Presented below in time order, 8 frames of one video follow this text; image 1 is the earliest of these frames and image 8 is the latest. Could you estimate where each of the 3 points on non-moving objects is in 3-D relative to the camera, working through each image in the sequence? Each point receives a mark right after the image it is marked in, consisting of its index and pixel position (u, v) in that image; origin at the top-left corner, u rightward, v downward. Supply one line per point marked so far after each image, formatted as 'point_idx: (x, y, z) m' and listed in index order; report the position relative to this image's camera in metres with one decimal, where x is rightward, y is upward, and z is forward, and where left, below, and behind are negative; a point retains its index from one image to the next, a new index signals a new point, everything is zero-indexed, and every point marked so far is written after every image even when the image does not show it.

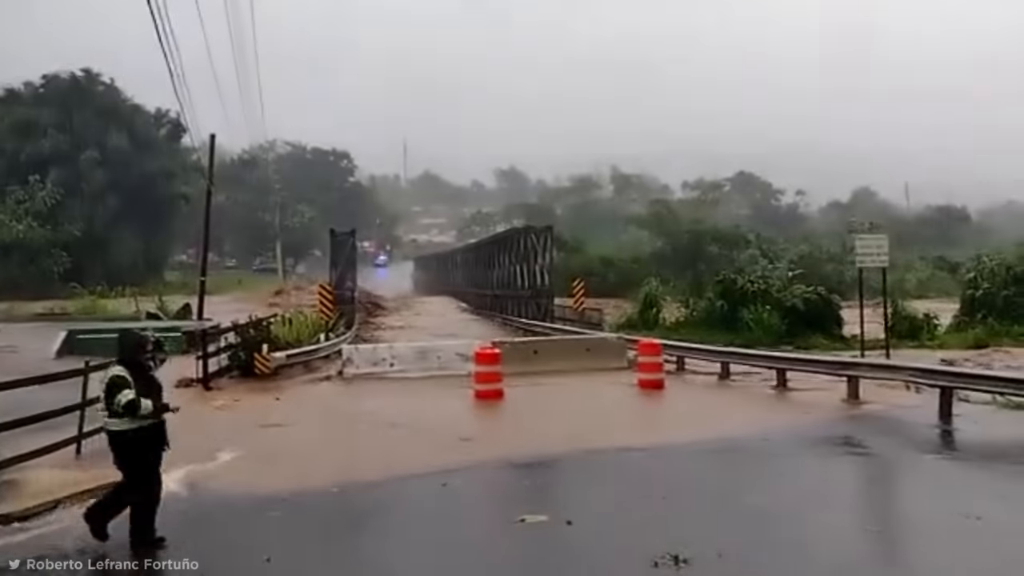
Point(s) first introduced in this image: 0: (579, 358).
0: (+1.4, -1.4, +17.9) m
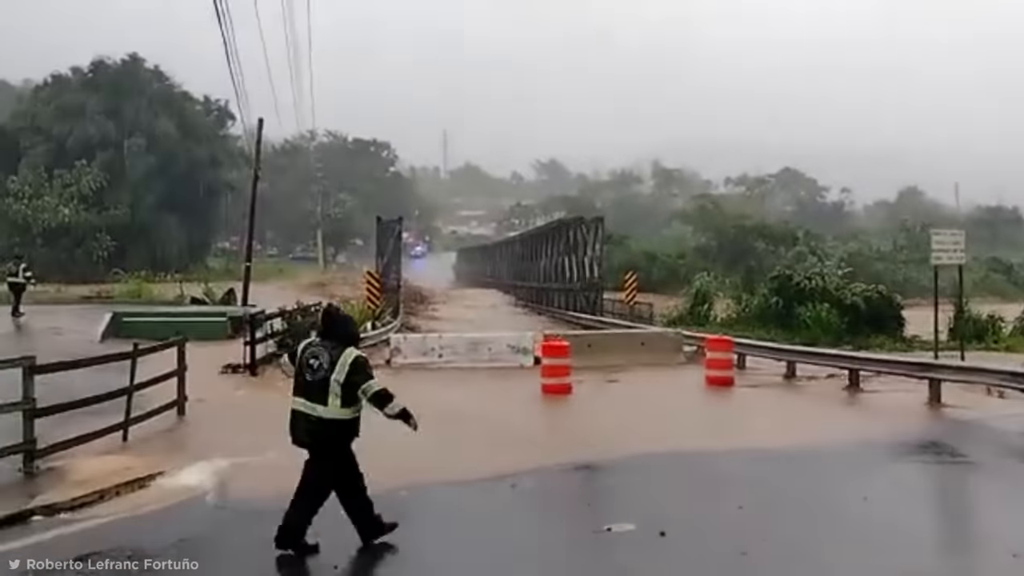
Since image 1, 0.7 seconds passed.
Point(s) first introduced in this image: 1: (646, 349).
0: (+2.4, -1.3, +18.0) m
1: (+2.7, -1.2, +17.9) m
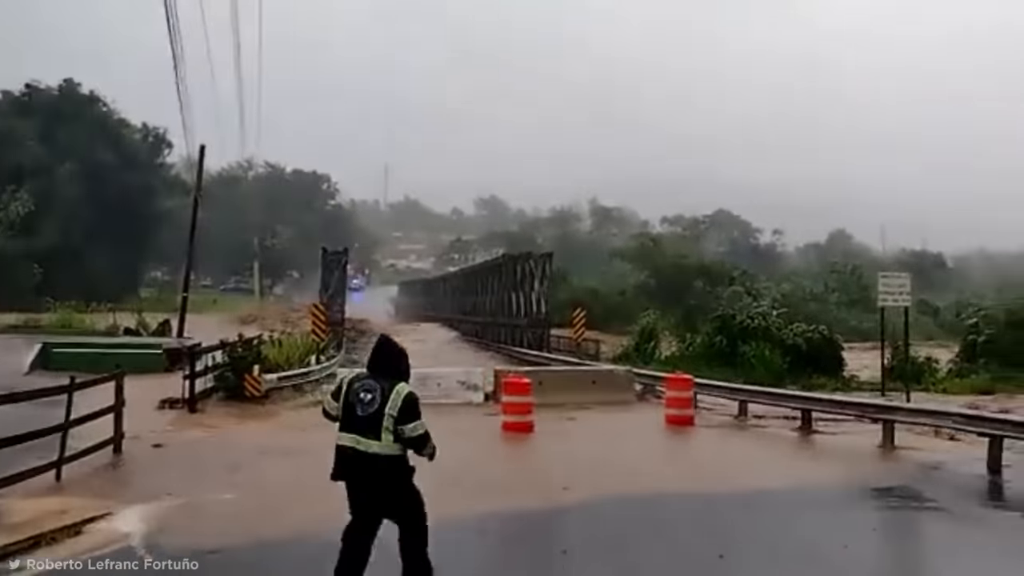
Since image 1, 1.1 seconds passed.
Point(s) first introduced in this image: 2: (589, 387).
0: (+1.5, -2.1, +18.4) m
1: (+1.7, -2.0, +18.3) m
2: (+1.6, -2.0, +18.3) m
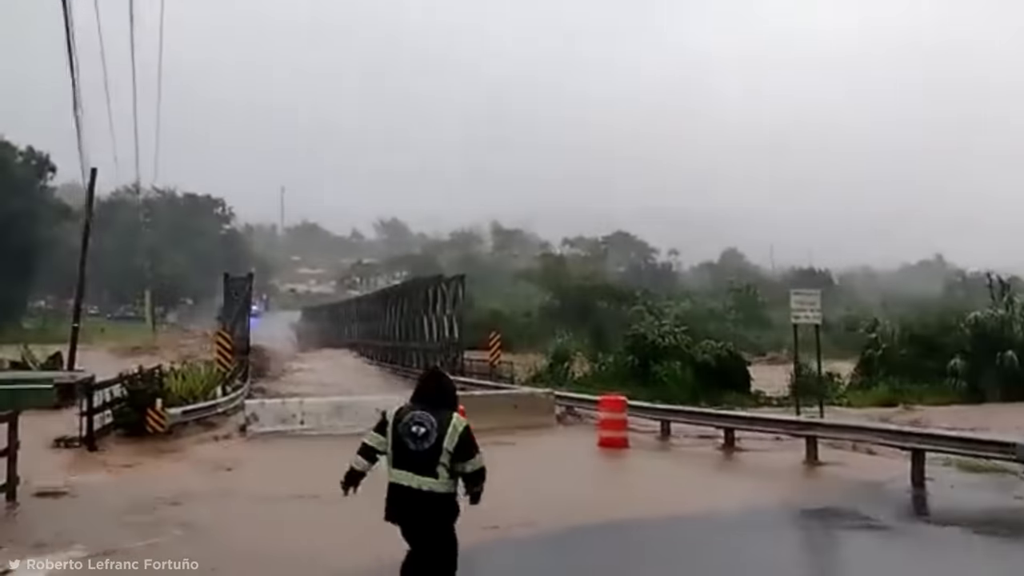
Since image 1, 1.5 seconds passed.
0: (-0.1, -2.6, +18.7) m
1: (+0.1, -2.5, +18.7) m
2: (0.0, -2.5, +18.7) m
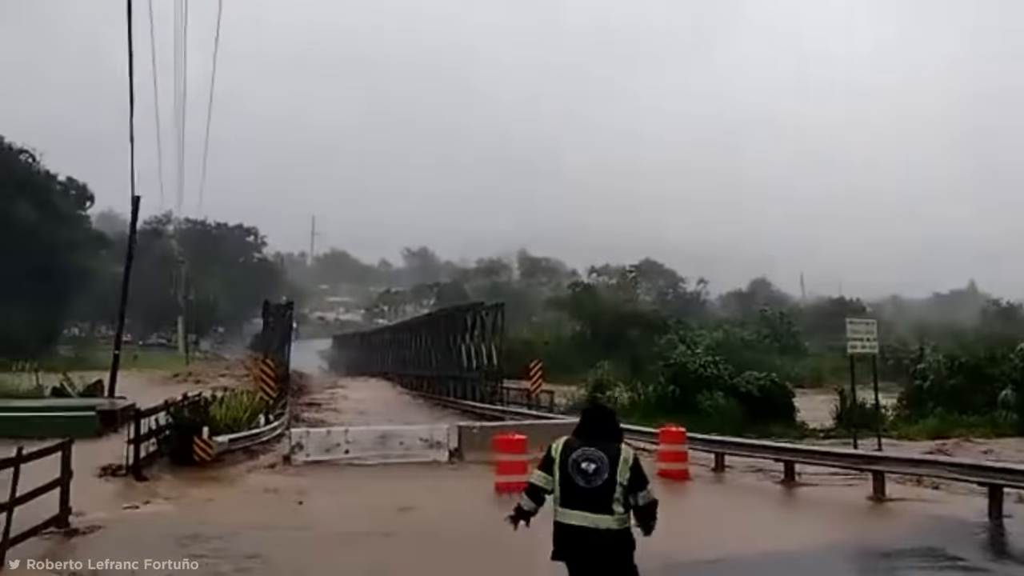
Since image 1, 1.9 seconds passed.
0: (+0.9, -3.3, +19.1) m
1: (+1.1, -3.2, +19.1) m
2: (+0.9, -3.2, +19.0) m
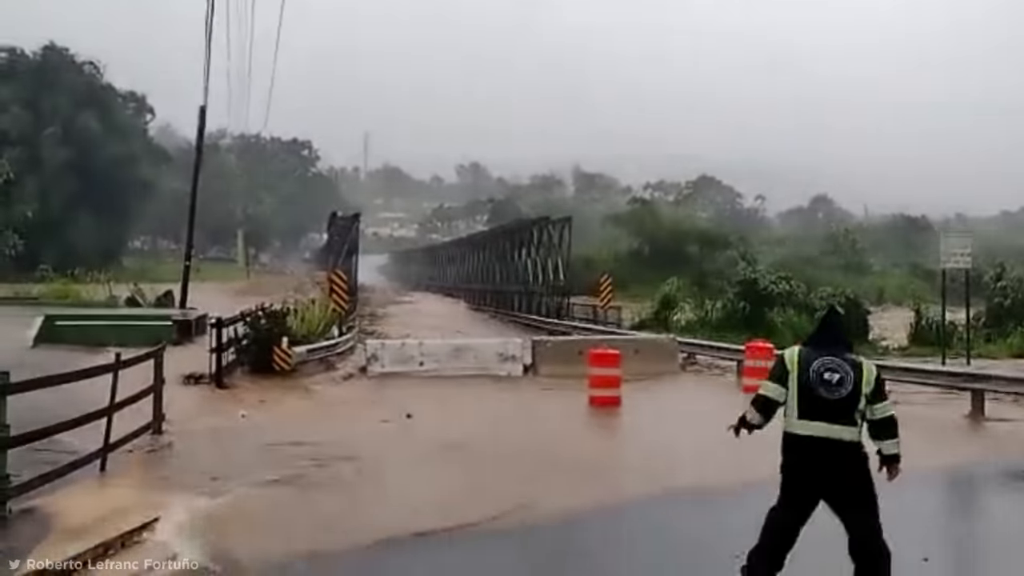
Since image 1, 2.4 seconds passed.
0: (+2.5, -1.5, +19.8) m
1: (+2.8, -1.4, +19.7) m
2: (+2.6, -1.4, +19.7) m
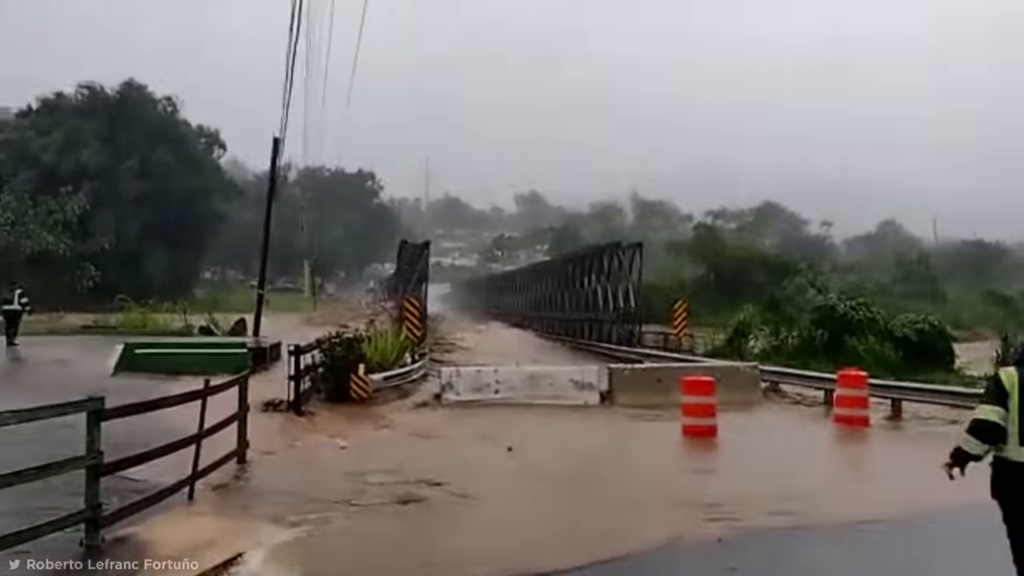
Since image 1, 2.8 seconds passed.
0: (+4.3, -2.1, +19.9) m
1: (+4.5, -2.0, +19.8) m
2: (+4.4, -2.0, +19.8) m
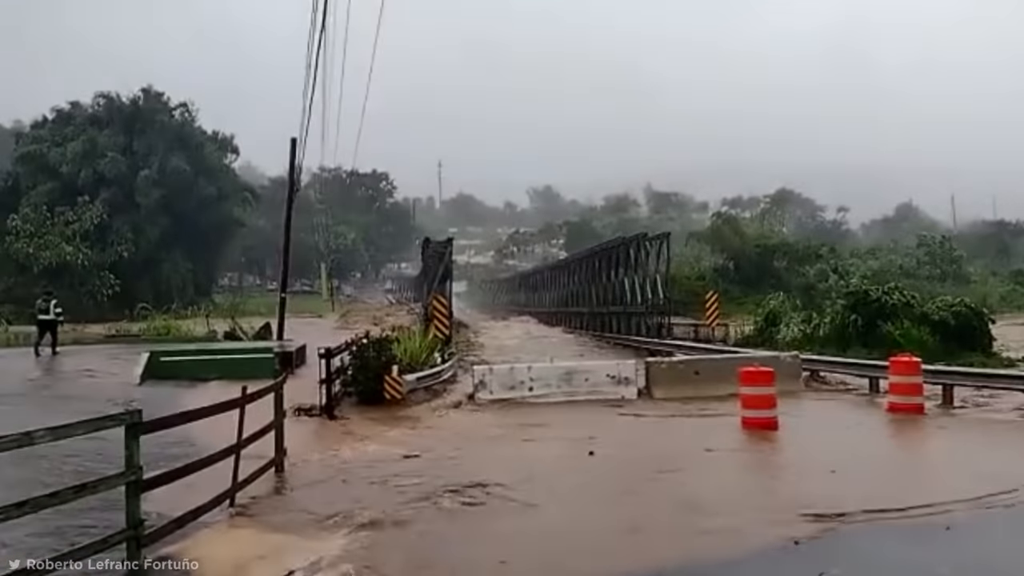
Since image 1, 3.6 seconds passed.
0: (+5.2, -1.9, +20.1) m
1: (+5.5, -1.8, +20.0) m
2: (+5.3, -1.8, +20.0) m
